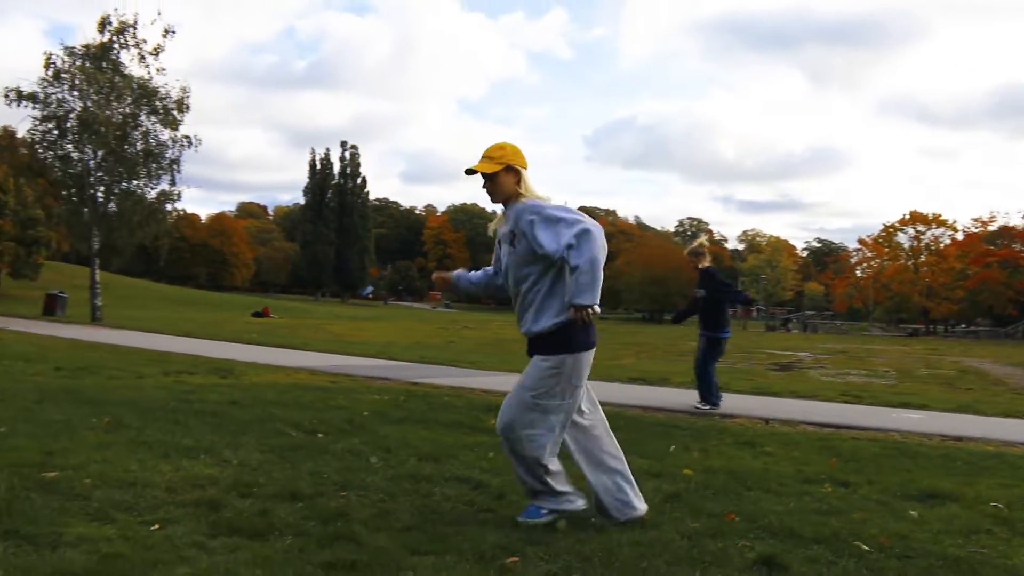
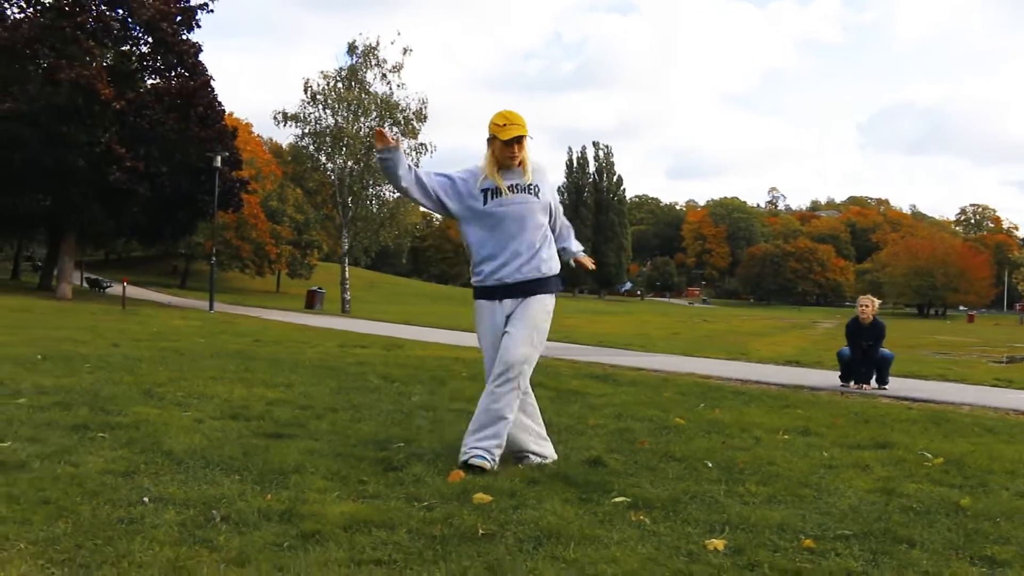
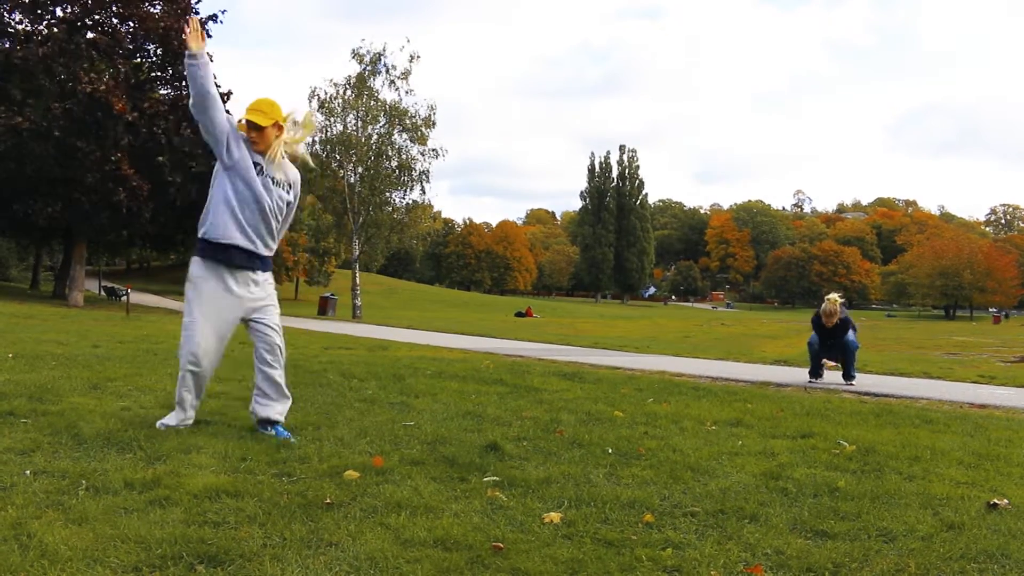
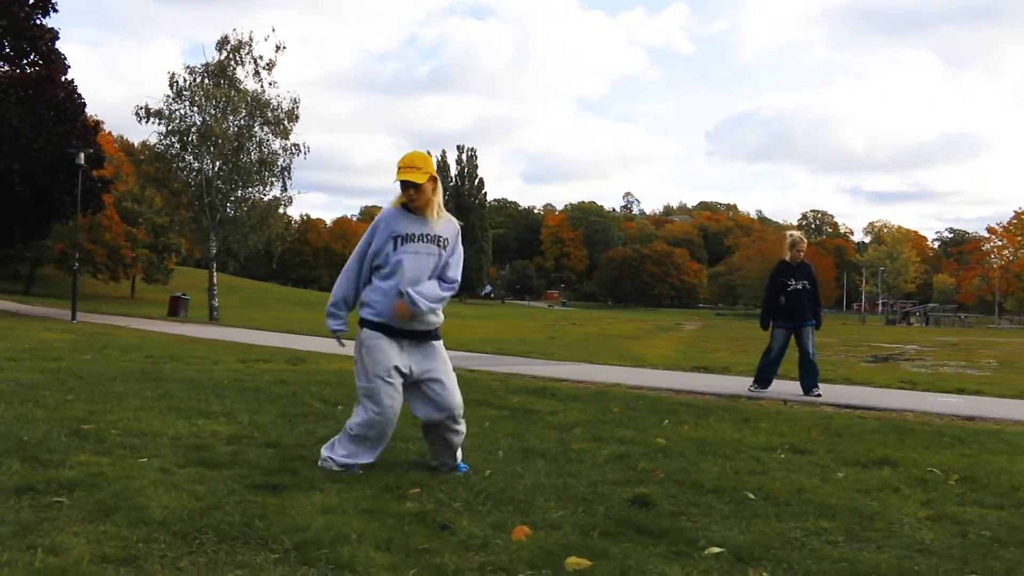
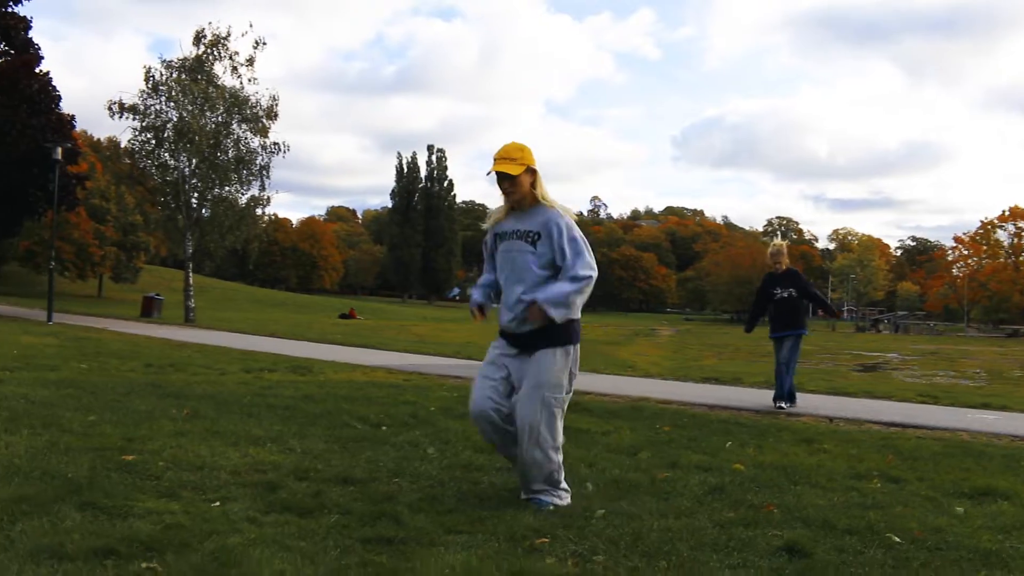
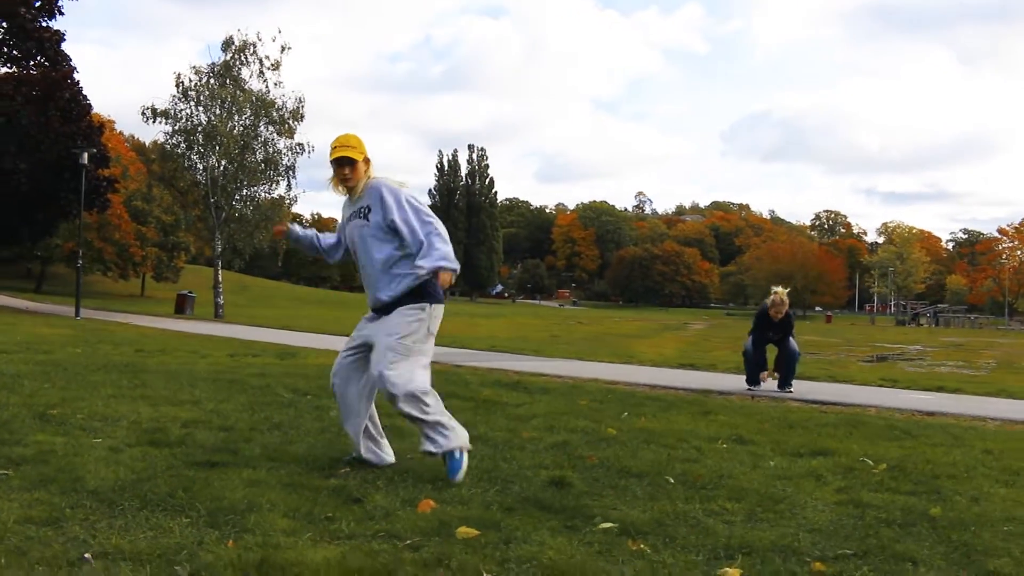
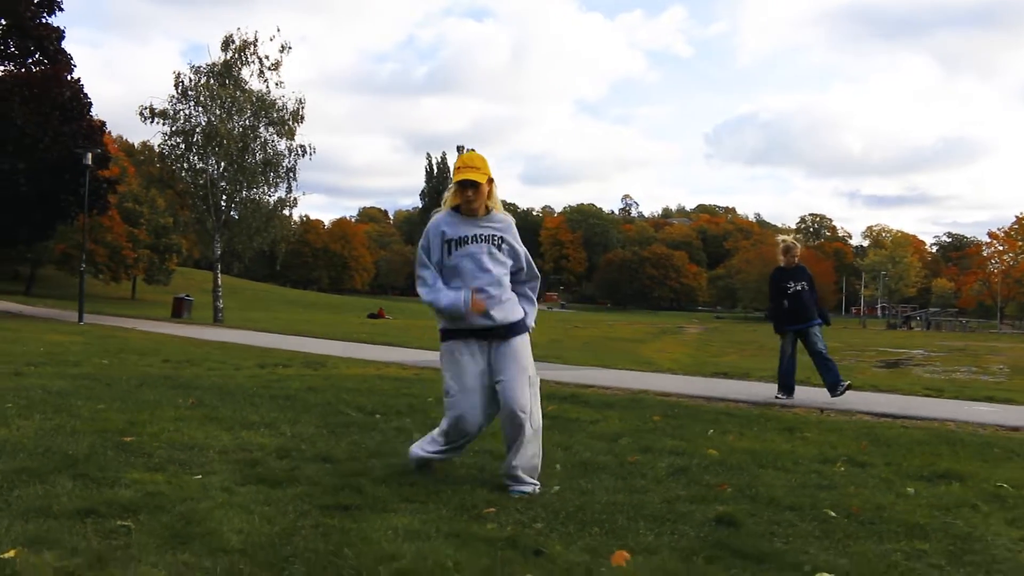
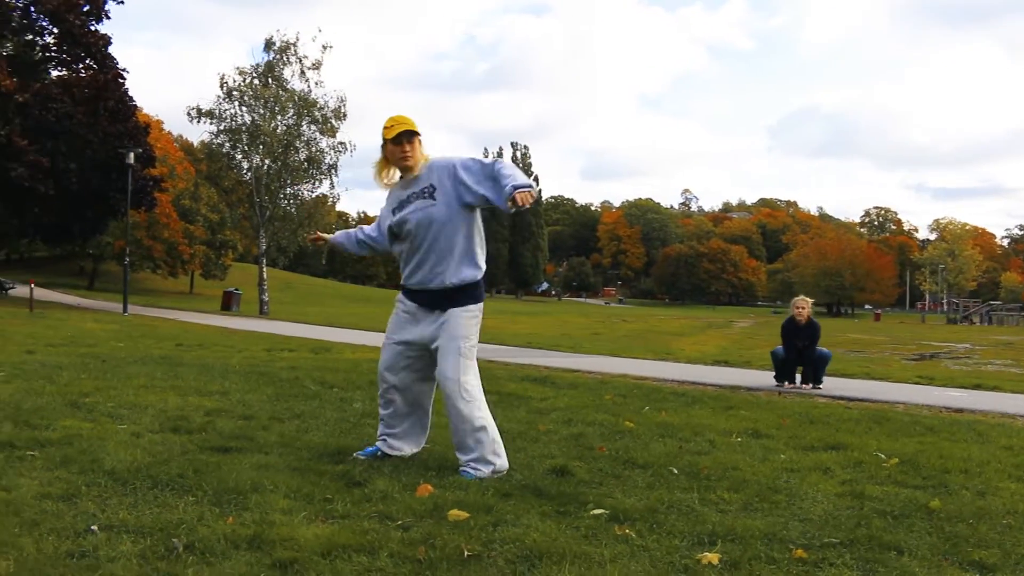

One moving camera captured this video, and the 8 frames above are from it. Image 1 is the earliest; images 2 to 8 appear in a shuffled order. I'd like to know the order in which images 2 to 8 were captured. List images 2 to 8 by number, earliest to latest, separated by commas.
5, 7, 4, 6, 8, 2, 3
